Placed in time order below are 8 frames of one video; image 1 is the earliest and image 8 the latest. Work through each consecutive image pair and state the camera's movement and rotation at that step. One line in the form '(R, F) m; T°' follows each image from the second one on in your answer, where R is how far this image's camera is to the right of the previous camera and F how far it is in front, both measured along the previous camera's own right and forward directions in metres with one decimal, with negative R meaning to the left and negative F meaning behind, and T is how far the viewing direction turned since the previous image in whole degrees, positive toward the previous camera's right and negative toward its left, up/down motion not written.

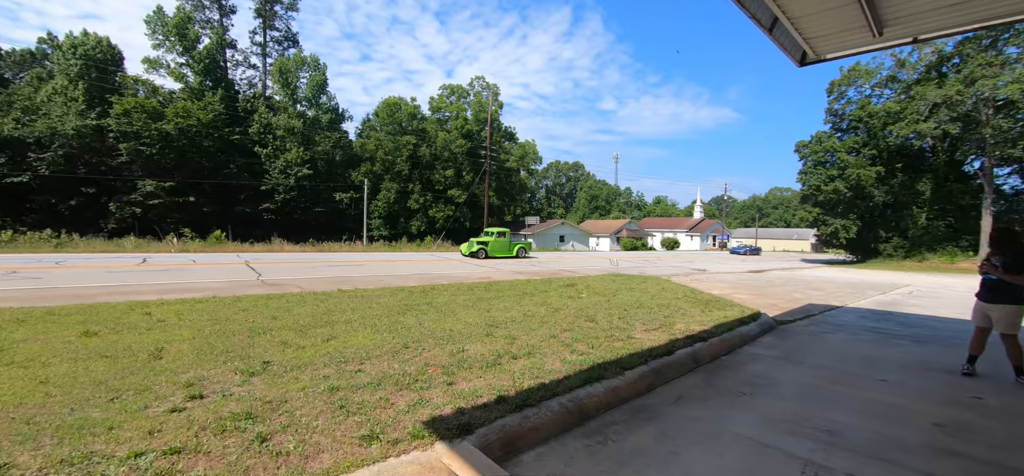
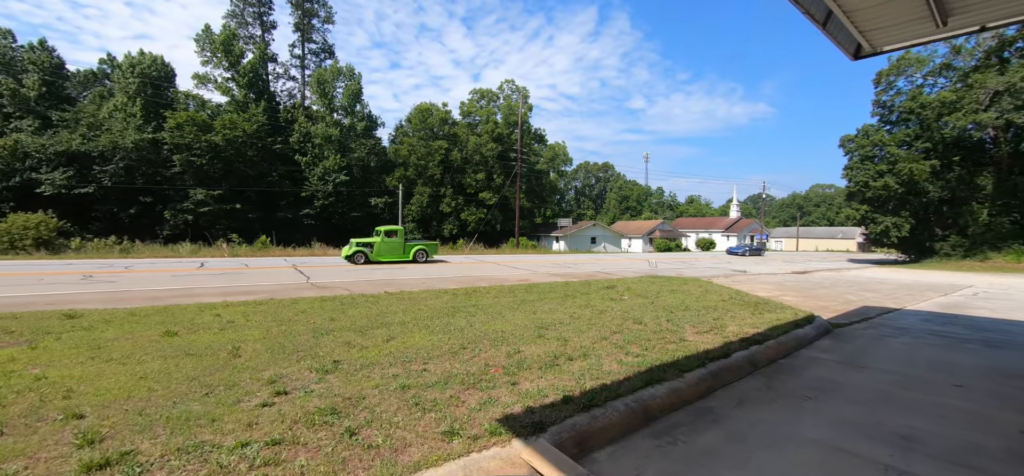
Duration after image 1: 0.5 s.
(-0.3, -0.1) m; -4°
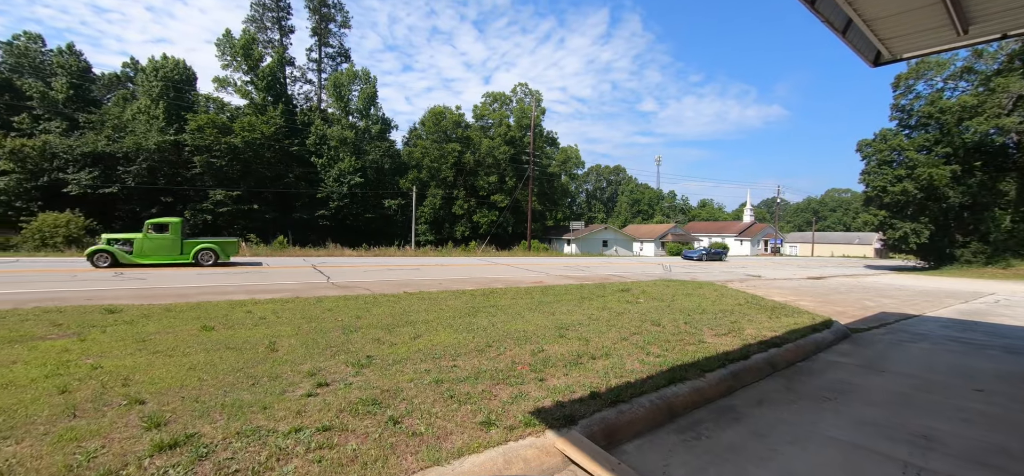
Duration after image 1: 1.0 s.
(-0.2, -0.2) m; -1°
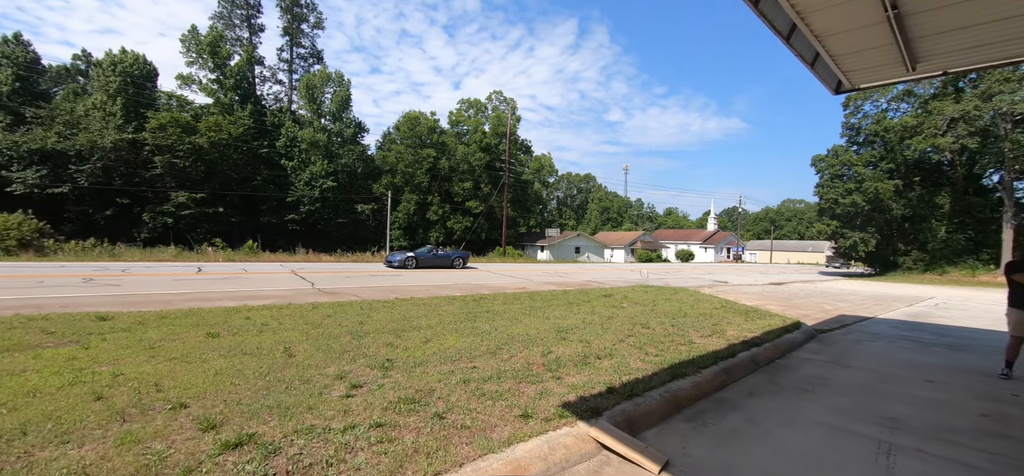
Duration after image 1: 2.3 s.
(-0.5, -0.3) m; +4°
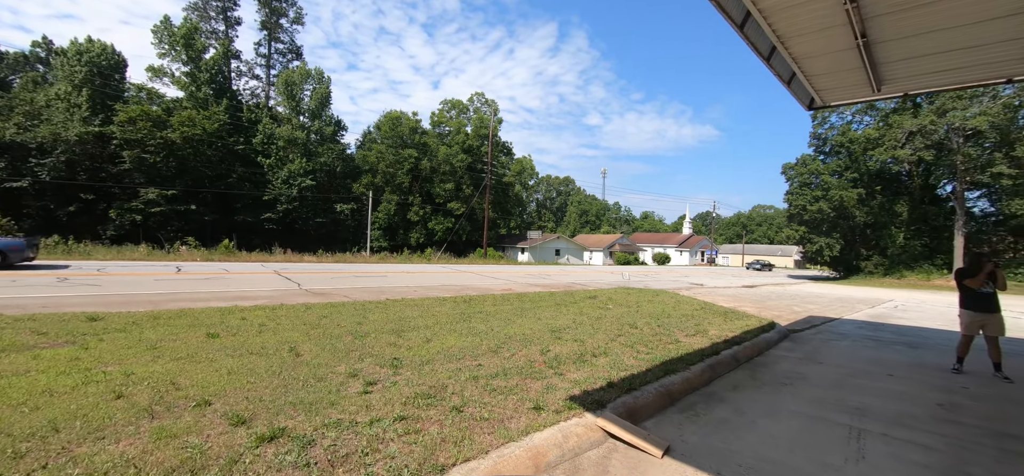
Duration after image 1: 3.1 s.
(-0.3, -0.2) m; +3°
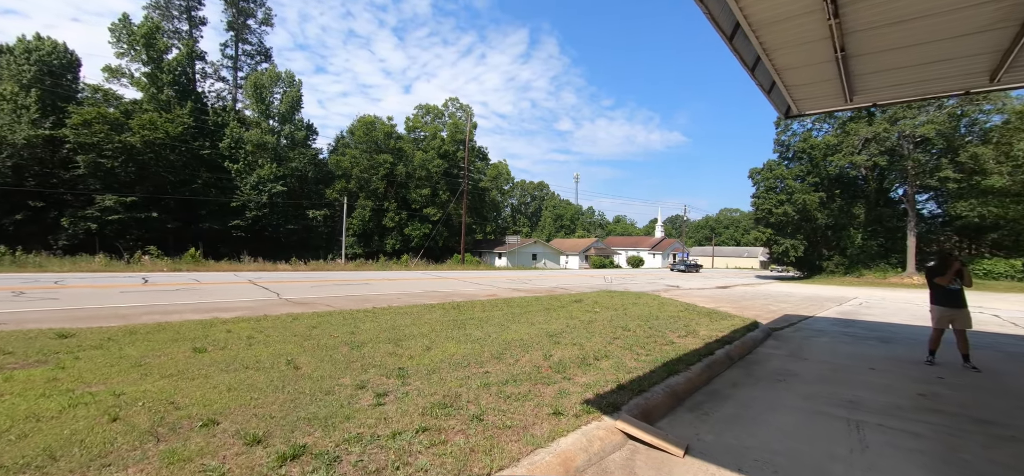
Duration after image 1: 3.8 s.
(-0.4, 0.0) m; +4°
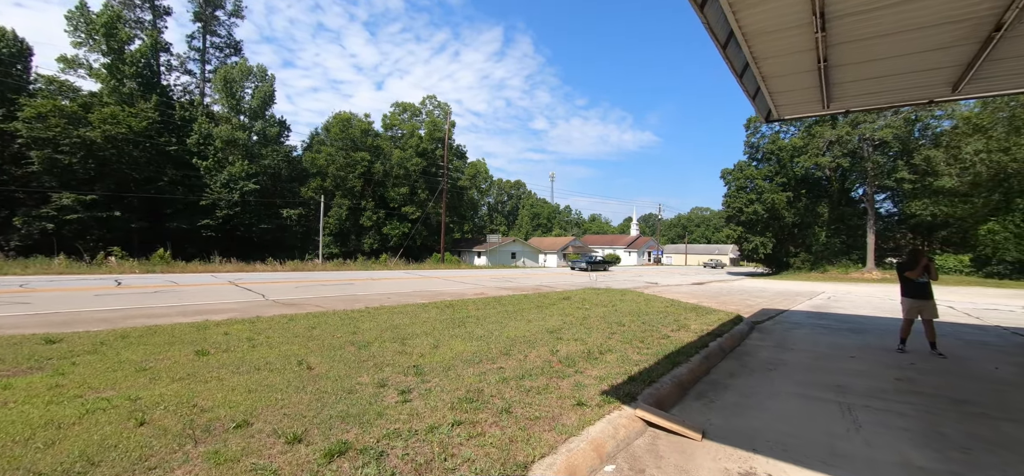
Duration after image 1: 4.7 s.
(-0.4, -0.1) m; +3°
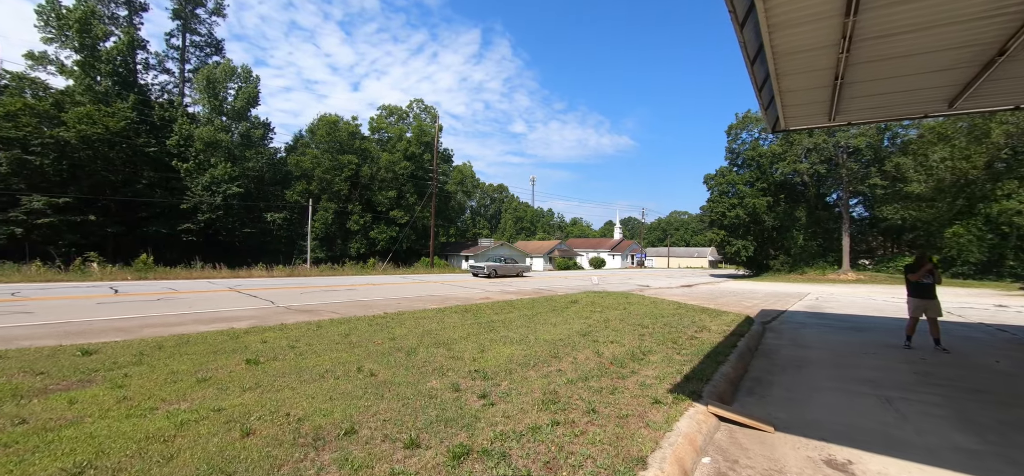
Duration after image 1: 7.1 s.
(-1.0, -0.2) m; +3°
